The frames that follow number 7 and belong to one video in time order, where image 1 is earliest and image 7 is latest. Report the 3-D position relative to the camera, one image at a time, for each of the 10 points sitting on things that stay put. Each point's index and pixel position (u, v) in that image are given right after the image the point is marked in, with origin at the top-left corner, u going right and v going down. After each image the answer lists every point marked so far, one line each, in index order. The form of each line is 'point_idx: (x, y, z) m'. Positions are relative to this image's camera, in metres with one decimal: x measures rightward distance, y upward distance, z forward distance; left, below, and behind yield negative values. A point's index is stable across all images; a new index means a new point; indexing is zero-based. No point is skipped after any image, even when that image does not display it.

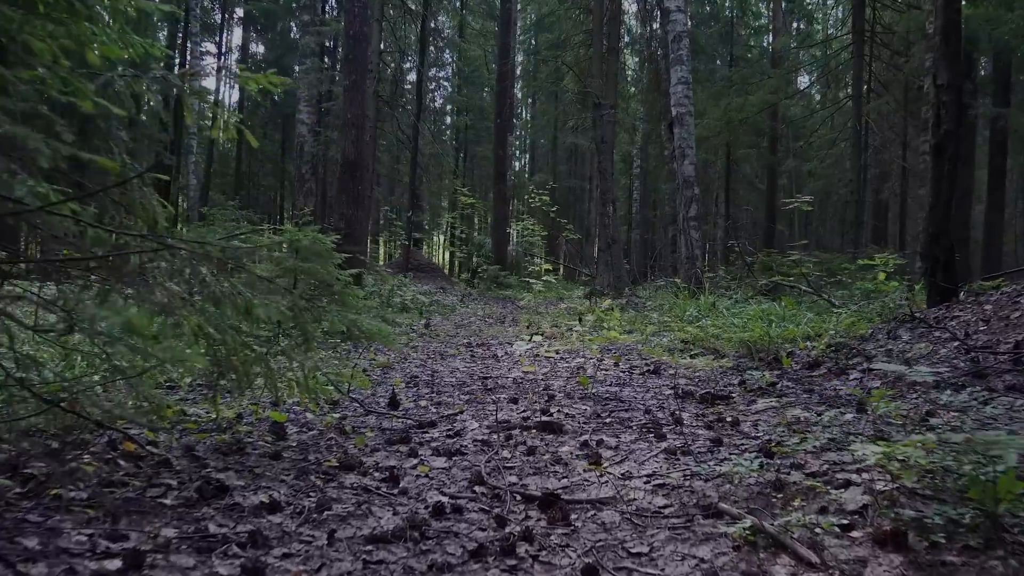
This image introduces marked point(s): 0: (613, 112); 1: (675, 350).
0: (+2.0, +3.5, +14.4) m
1: (+1.2, -0.5, +5.1) m
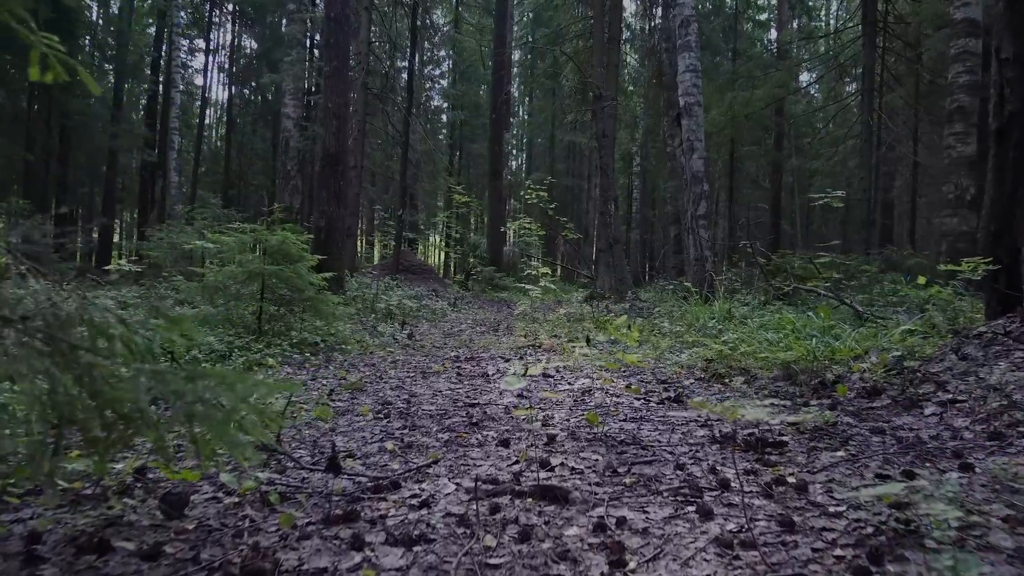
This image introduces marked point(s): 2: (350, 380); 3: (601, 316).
0: (+1.9, +3.4, +13.6) m
1: (+1.1, -0.5, +4.3) m
2: (-1.1, -0.6, +4.9) m
3: (+1.0, -0.3, +8.4) m
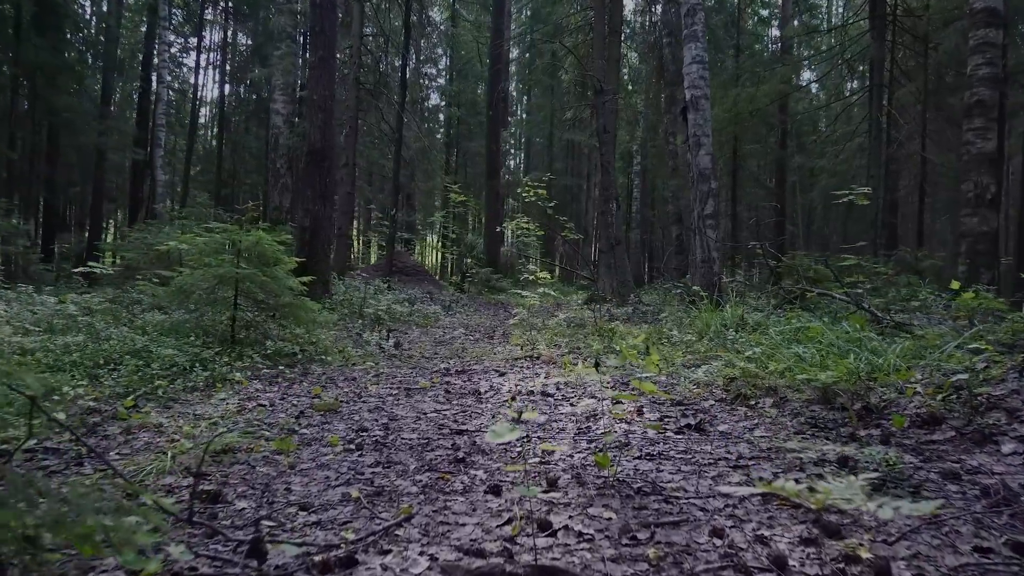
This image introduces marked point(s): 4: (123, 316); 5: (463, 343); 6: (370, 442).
0: (+1.8, +3.4, +13.1) m
1: (+1.1, -0.6, +3.8) m
2: (-1.1, -0.7, +4.3) m
3: (+1.0, -0.4, +7.9) m
4: (-3.6, -0.3, +6.7) m
5: (-0.5, -0.5, +6.9) m
6: (-0.6, -0.7, +3.3) m
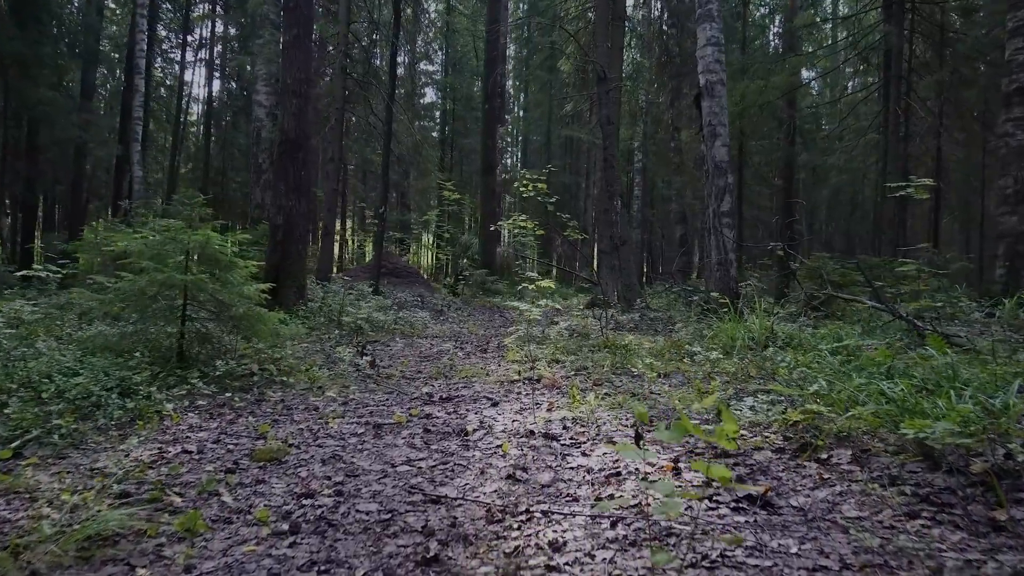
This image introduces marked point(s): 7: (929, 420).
0: (+1.8, +3.3, +12.2) m
1: (+1.1, -0.6, +2.9) m
2: (-1.1, -0.7, +3.4) m
3: (+1.0, -0.4, +7.0) m
4: (-3.6, -0.3, +5.8) m
5: (-0.5, -0.6, +6.0) m
6: (-0.7, -0.8, +2.4) m
7: (+1.5, -0.5, +2.7) m
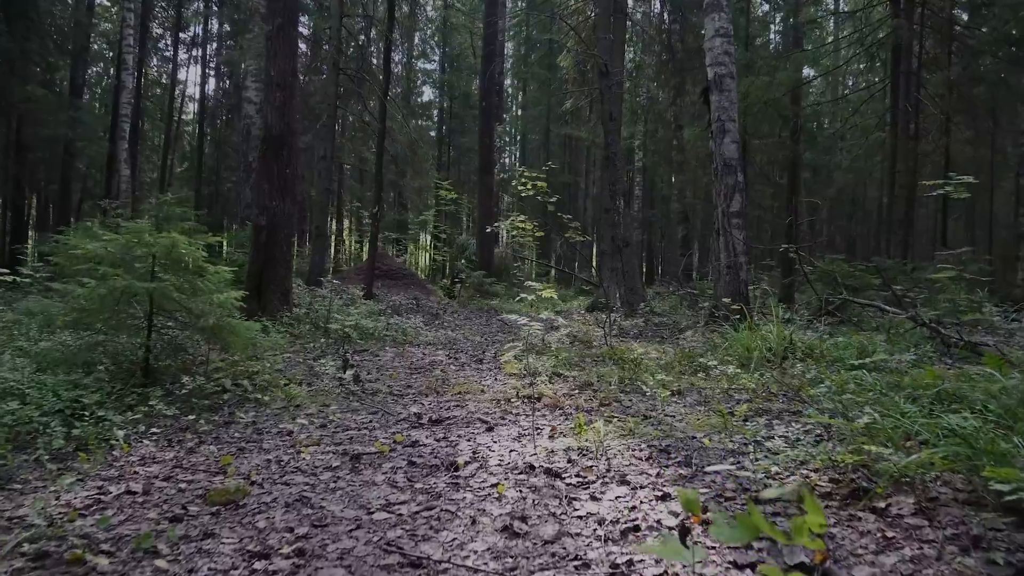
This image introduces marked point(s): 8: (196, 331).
0: (+1.7, +3.3, +11.8) m
1: (+1.1, -0.7, +2.5) m
2: (-1.1, -0.8, +3.0) m
3: (+0.9, -0.5, +6.5) m
4: (-3.6, -0.4, +5.3) m
5: (-0.5, -0.6, +5.6) m
6: (-0.7, -0.8, +2.0) m
7: (+1.5, -0.5, +2.2) m
8: (-2.1, -0.3, +4.8) m
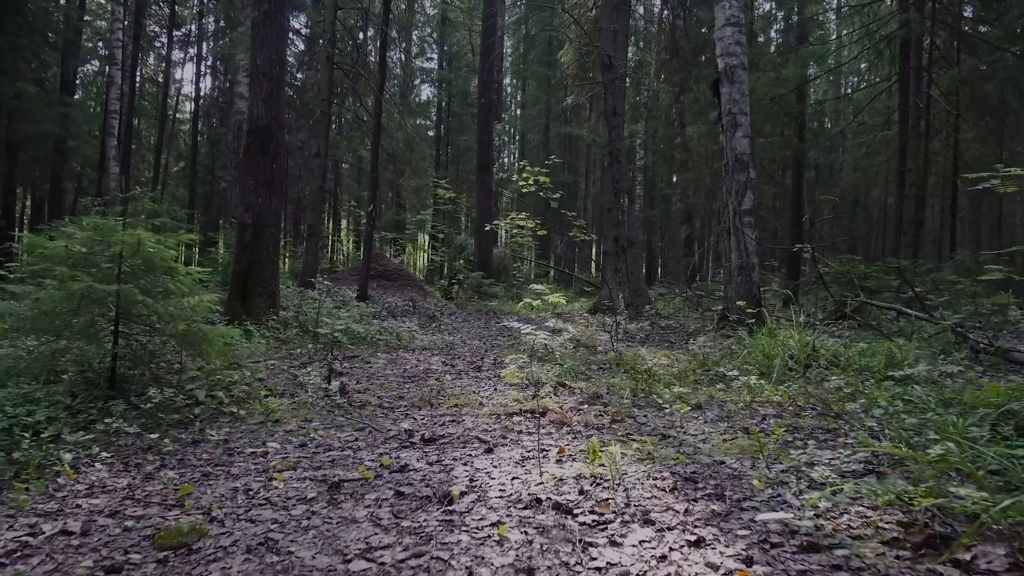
0: (+1.7, +3.3, +11.4) m
1: (+1.1, -0.7, +2.1) m
2: (-1.1, -0.8, +2.6) m
3: (+0.9, -0.5, +6.1) m
4: (-3.6, -0.4, +4.9) m
5: (-0.5, -0.7, +5.2) m
6: (-0.7, -0.8, +1.6) m
7: (+1.5, -0.6, +1.8) m
8: (-2.1, -0.3, +4.4) m
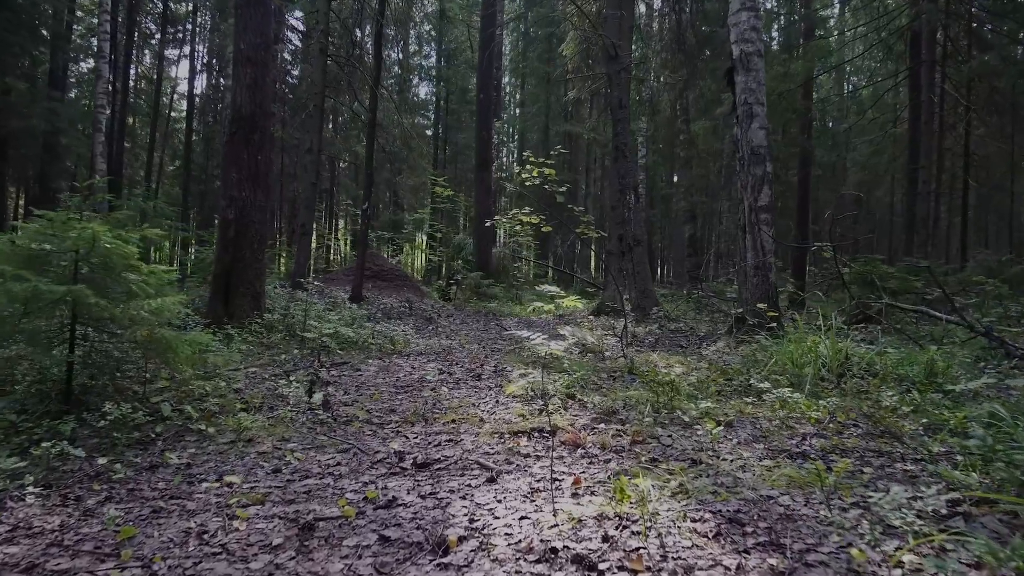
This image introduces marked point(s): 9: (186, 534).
0: (+1.8, +3.2, +10.9) m
1: (+1.1, -0.7, +1.6) m
2: (-1.1, -0.8, +2.1) m
3: (+1.0, -0.5, +5.7) m
4: (-3.6, -0.4, +4.4) m
5: (-0.5, -0.7, +4.7) m
6: (-0.6, -0.8, +1.1) m
7: (+1.6, -0.6, +1.4) m
8: (-2.1, -0.3, +3.9) m
9: (-1.0, -0.8, +2.3) m
